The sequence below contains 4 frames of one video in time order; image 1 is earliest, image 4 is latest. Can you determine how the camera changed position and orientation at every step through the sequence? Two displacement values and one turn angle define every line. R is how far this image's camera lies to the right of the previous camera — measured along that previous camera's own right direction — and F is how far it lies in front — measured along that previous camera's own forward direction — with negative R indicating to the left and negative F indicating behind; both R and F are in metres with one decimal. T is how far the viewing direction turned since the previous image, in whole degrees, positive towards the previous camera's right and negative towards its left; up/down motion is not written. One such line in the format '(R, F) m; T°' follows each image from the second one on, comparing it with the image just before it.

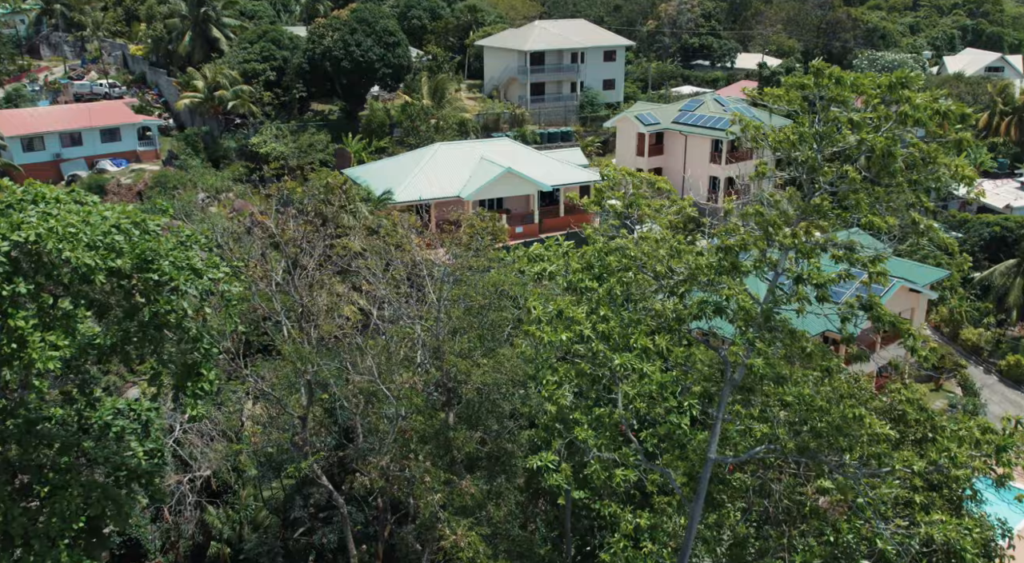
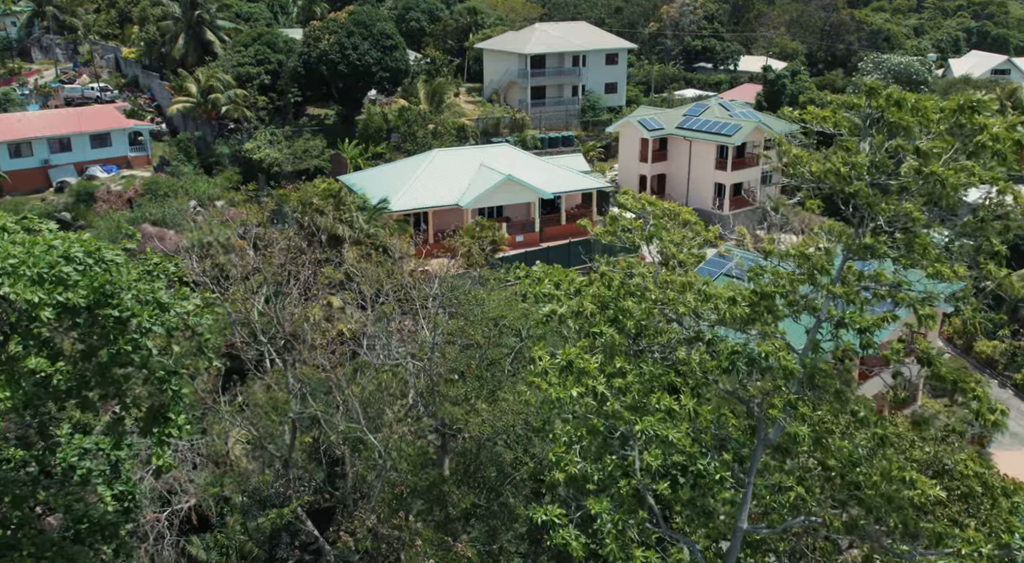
(0.0, +1.2) m; 0°
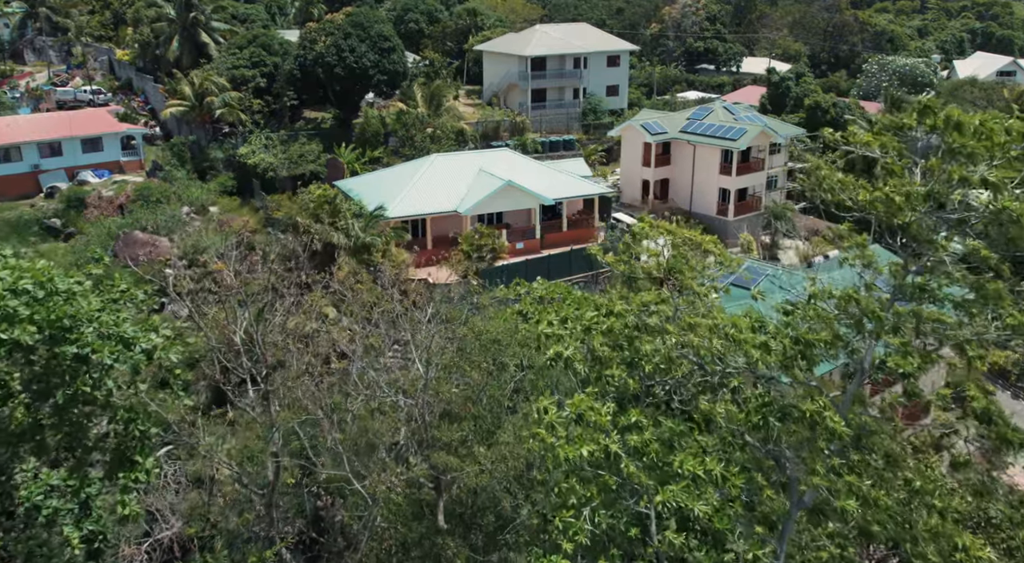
(0.0, +1.0) m; 0°
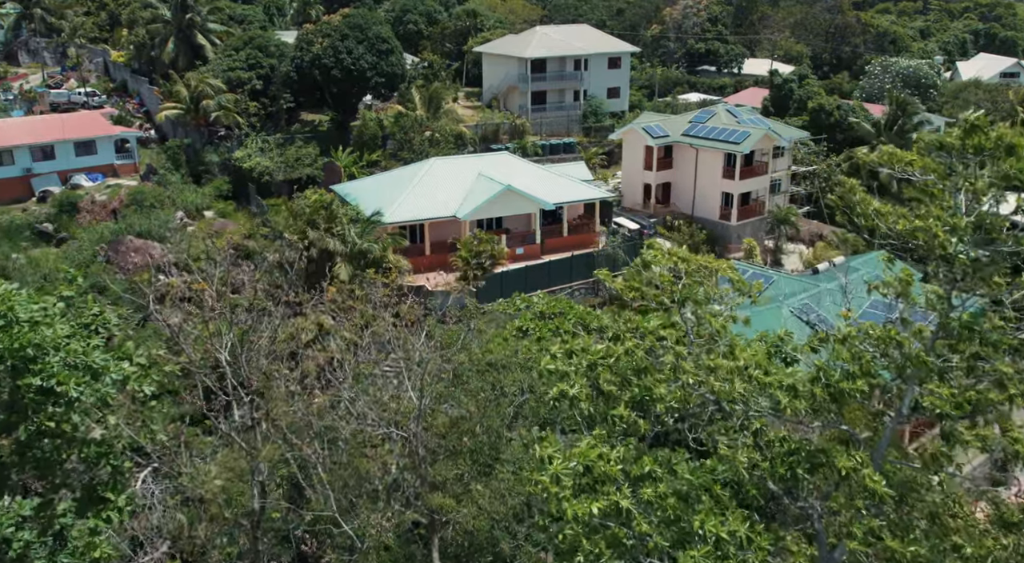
(0.0, +0.7) m; 0°
